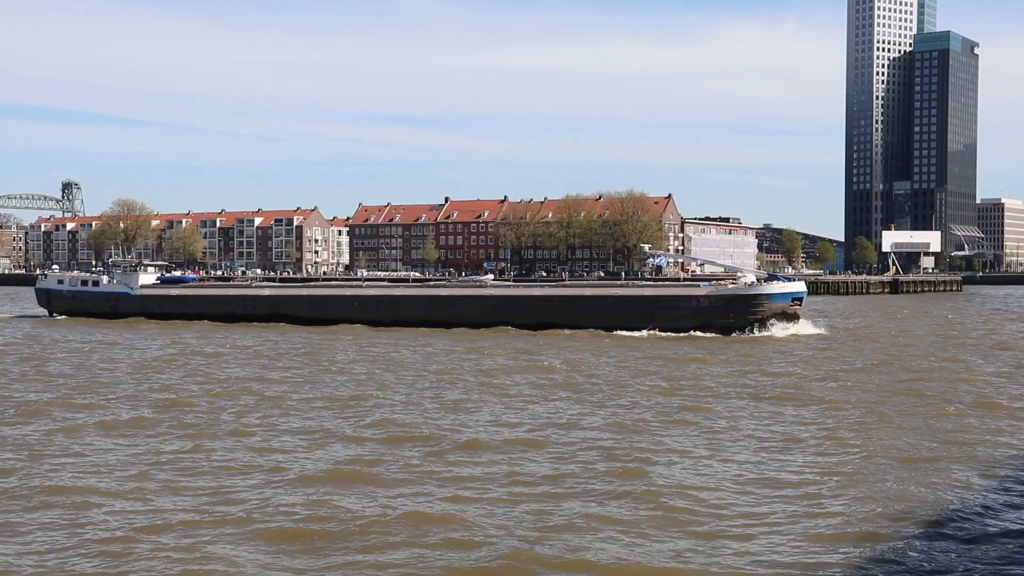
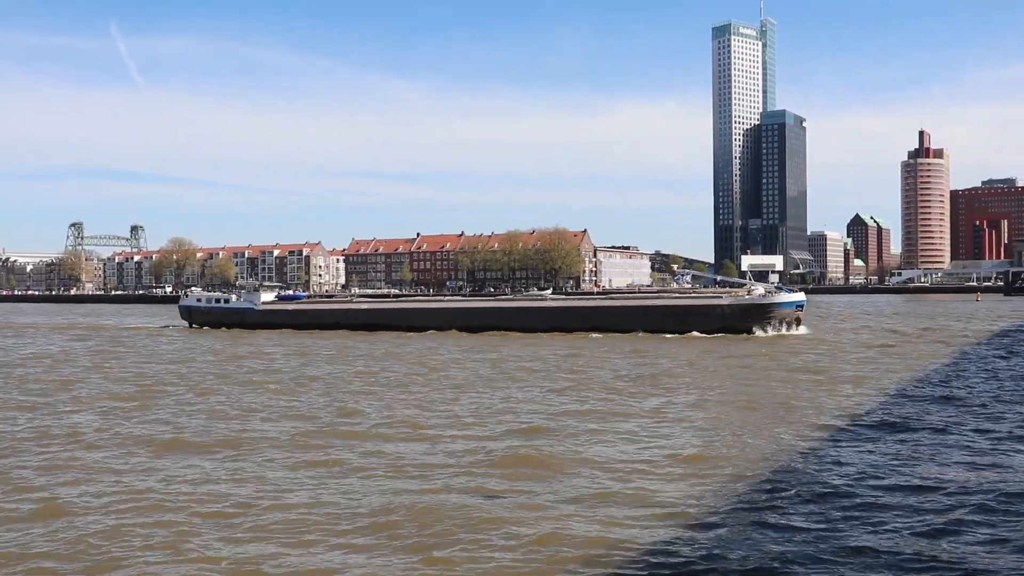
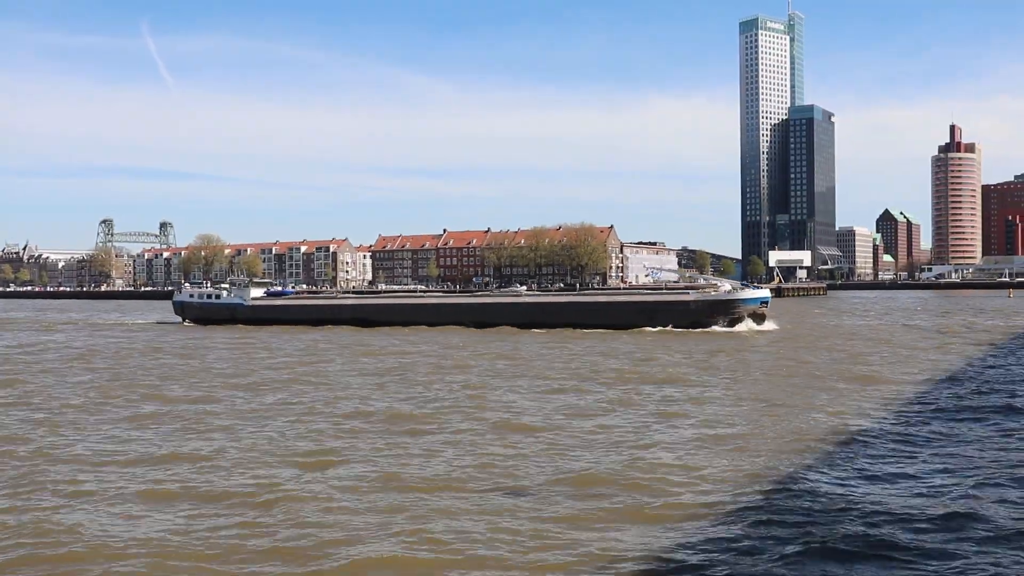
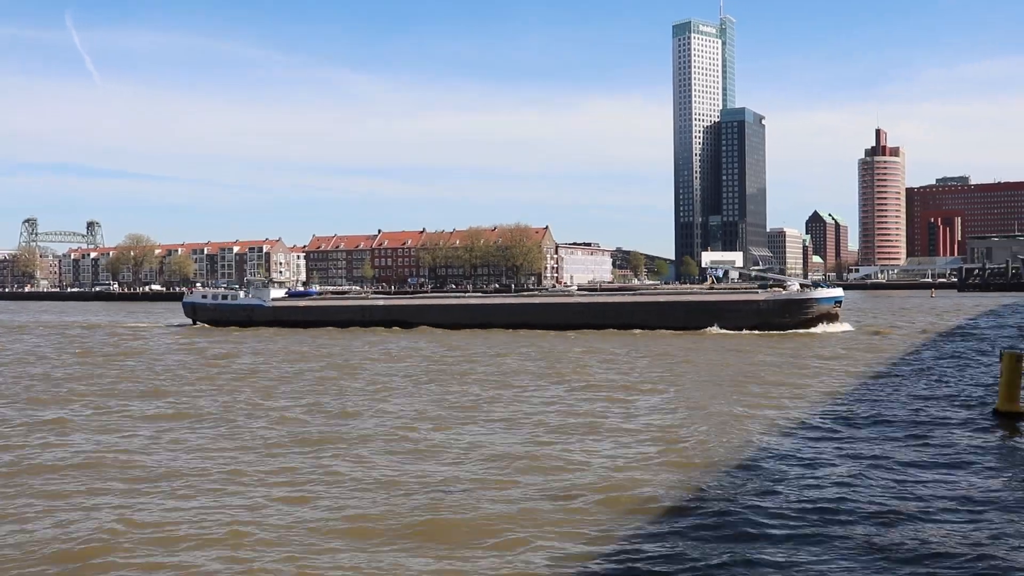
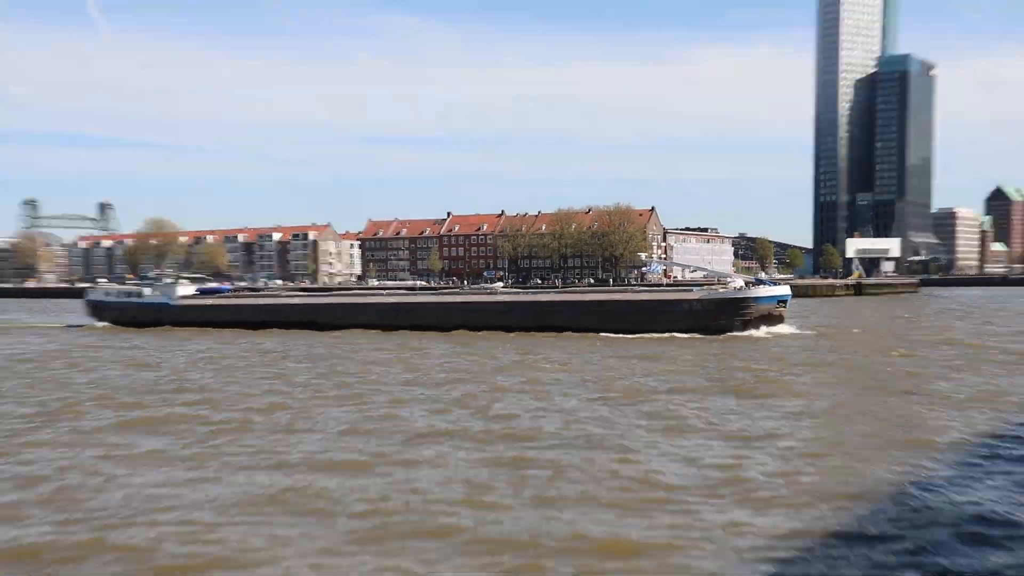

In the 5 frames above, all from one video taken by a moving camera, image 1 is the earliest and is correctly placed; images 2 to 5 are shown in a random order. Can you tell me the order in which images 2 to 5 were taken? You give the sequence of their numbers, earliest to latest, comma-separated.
5, 3, 2, 4
